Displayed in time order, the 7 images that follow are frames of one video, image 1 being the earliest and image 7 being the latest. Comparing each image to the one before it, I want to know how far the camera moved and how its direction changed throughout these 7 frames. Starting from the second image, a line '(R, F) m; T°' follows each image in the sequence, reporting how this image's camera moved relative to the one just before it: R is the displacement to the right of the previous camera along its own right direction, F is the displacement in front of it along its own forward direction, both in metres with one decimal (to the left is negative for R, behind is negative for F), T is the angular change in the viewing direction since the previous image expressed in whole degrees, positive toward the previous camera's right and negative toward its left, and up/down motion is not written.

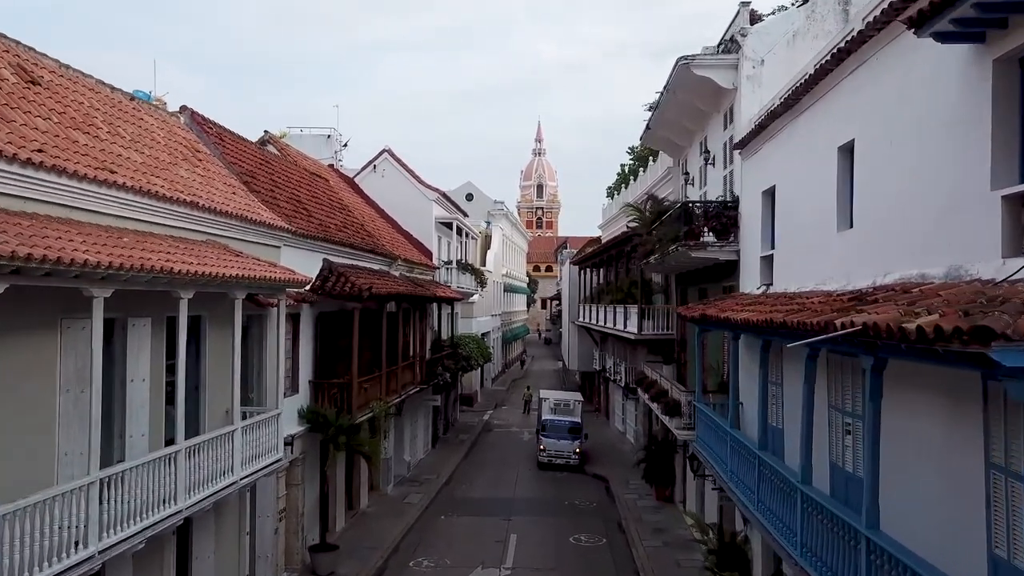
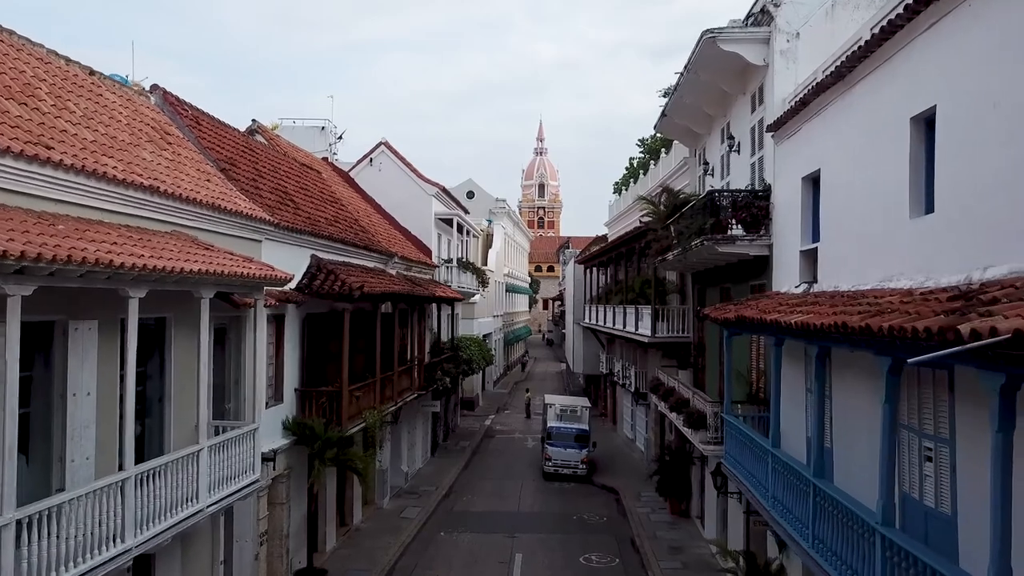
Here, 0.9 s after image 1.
(-0.1, +1.5) m; 0°
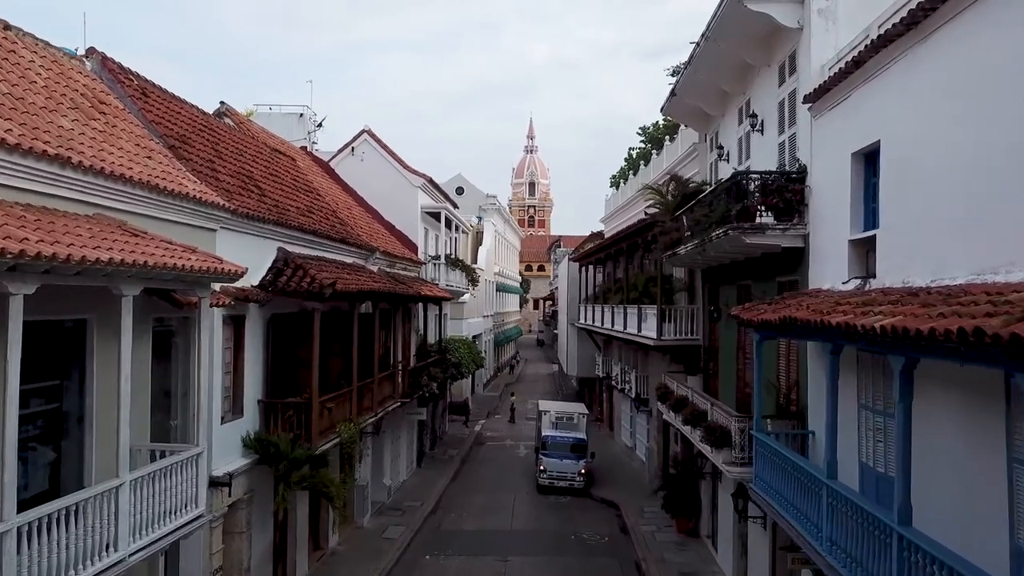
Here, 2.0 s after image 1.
(-0.1, +1.9) m; +1°
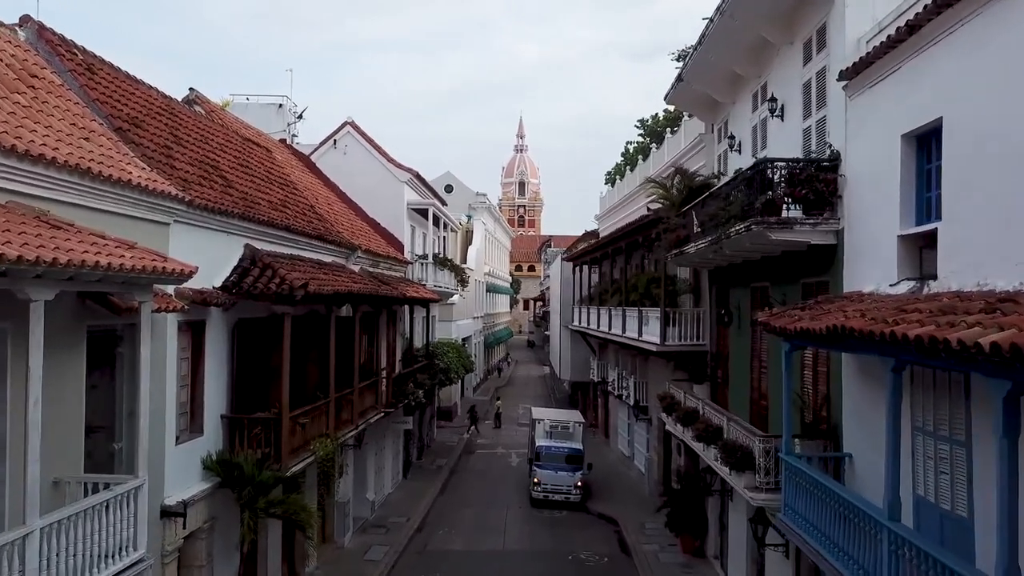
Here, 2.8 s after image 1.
(-0.1, +1.4) m; +1°
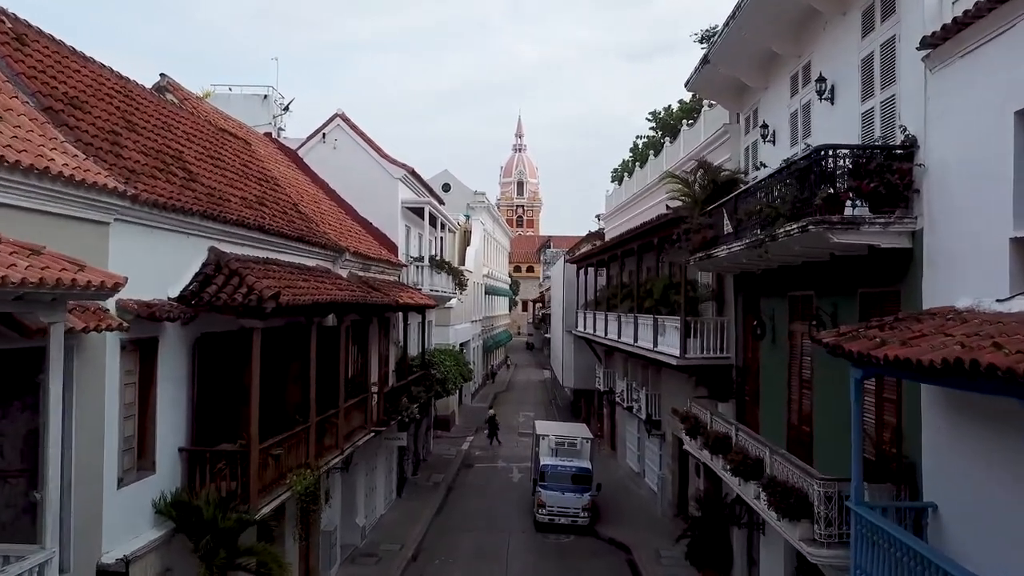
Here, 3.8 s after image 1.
(-0.1, +1.8) m; 0°
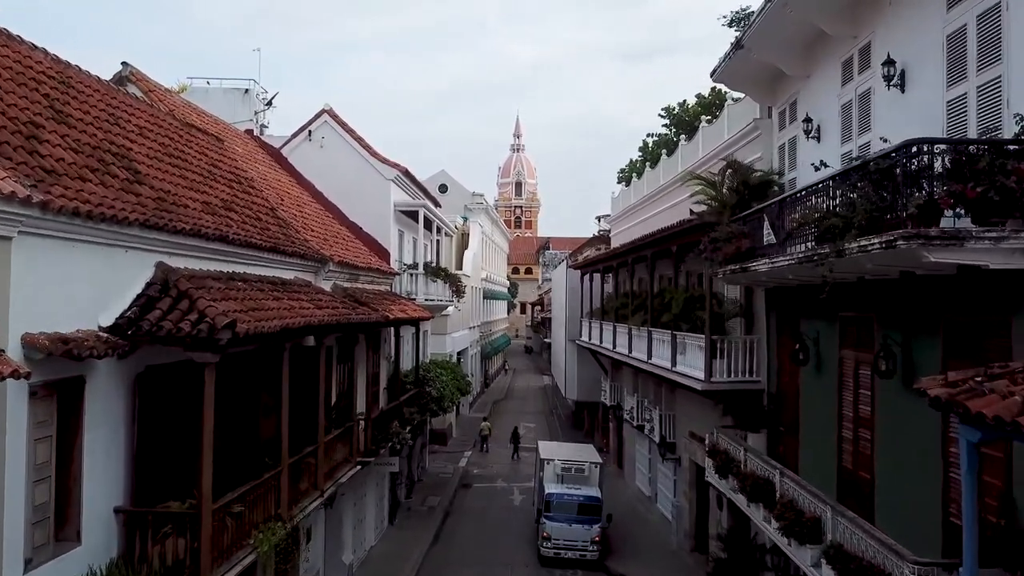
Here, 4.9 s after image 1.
(-0.1, +1.8) m; 0°
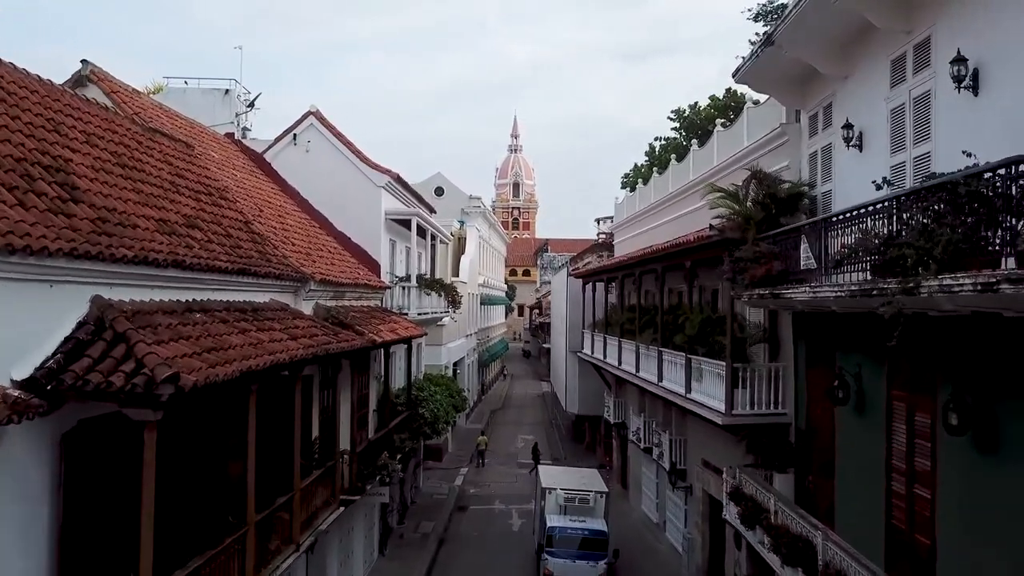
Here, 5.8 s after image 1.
(0.0, +1.4) m; 0°
